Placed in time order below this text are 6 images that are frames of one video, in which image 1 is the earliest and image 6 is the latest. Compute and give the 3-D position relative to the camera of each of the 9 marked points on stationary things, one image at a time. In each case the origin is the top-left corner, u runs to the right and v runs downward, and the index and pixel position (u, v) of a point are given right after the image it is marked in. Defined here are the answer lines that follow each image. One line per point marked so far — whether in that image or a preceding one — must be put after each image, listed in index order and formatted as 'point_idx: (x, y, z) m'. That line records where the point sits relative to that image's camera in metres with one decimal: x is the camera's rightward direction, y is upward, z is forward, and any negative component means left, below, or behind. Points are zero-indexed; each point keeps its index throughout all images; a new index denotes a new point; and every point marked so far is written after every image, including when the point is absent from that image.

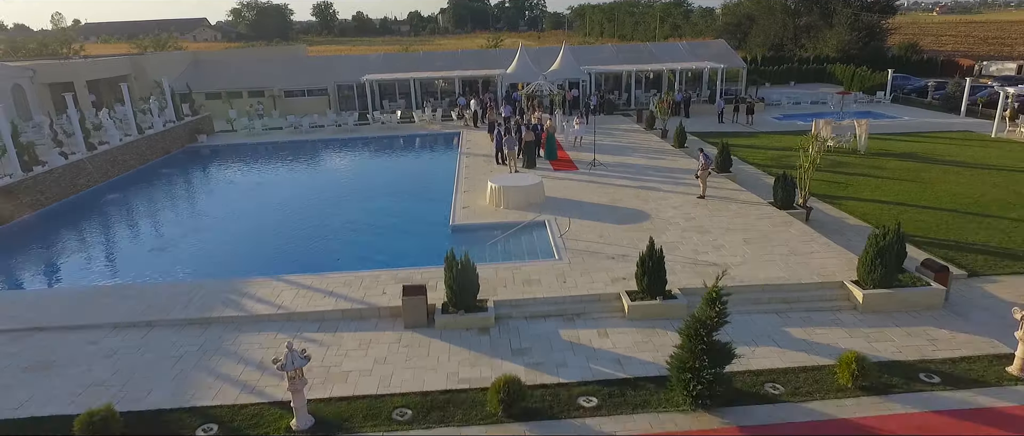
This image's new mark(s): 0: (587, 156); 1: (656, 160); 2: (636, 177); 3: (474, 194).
0: (+2.3, +1.9, +19.2) m
1: (+4.3, +1.7, +18.4) m
2: (+3.3, +1.0, +16.3) m
3: (-0.9, +0.6, +15.4) m
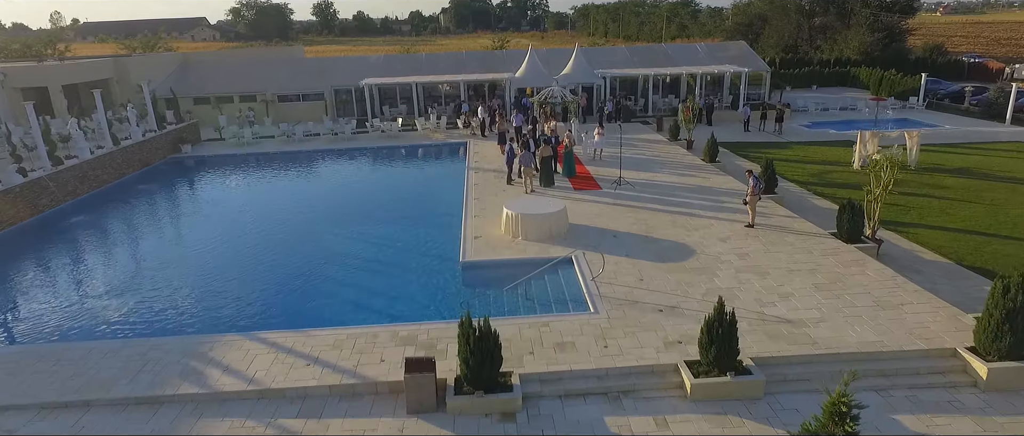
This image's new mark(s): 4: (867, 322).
0: (+2.7, +1.3, +17.3) m
1: (+4.7, +1.0, +16.4) m
2: (+3.7, +0.4, +14.4) m
3: (-0.5, -0.1, +13.4) m
4: (+4.9, -1.4, +8.6) m
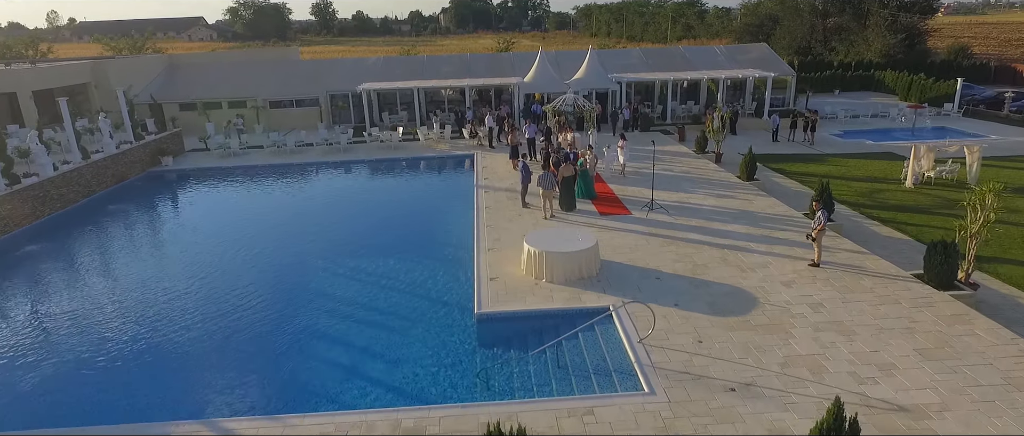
0: (+3.1, +0.6, +15.4) m
1: (+5.0, +0.4, +14.5) m
2: (+4.0, -0.3, +12.5) m
3: (-0.2, -0.7, +11.5) m
4: (+5.3, -2.1, +6.7) m
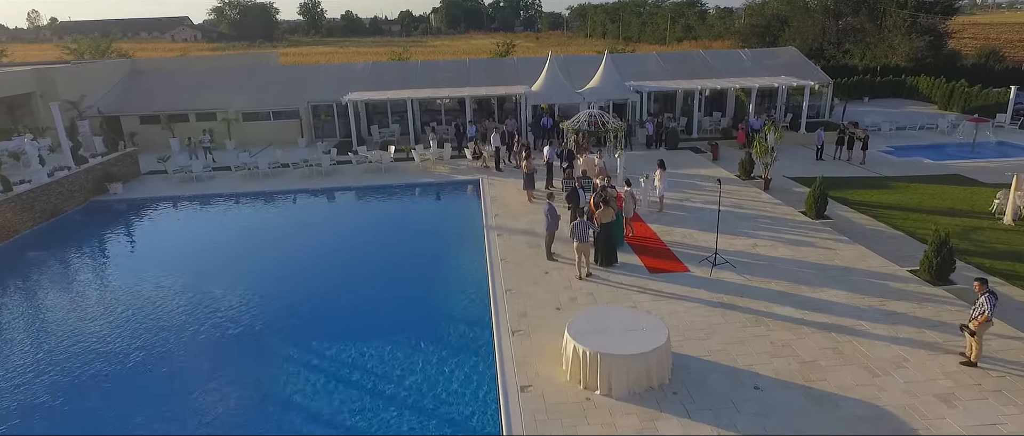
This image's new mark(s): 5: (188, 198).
0: (+3.5, -0.4, +12.4) m
1: (+5.5, -0.6, +11.6) m
2: (+4.5, -1.3, +9.5) m
3: (+0.3, -1.7, +8.4) m
4: (+5.9, -3.1, +3.7) m
5: (-9.3, +0.6, +17.8) m
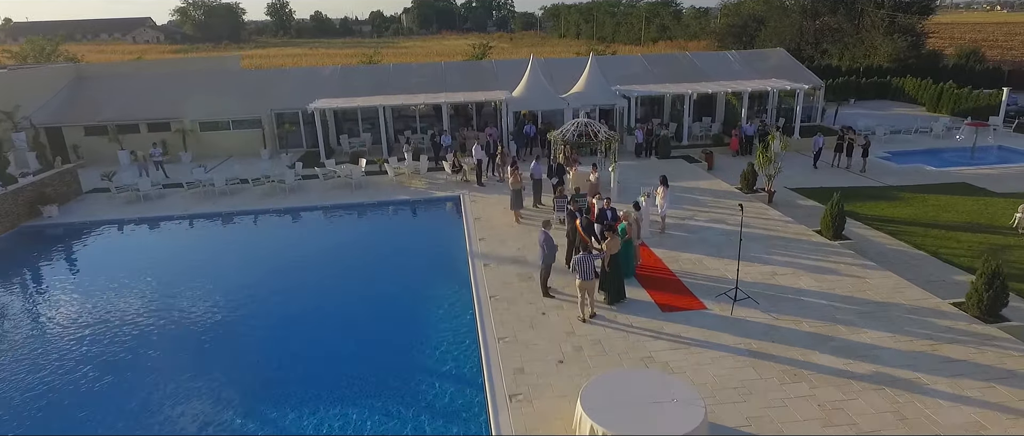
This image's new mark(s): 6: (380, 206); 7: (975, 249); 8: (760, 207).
0: (+3.3, -0.8, +11.1) m
1: (+5.3, -1.0, +10.3) m
2: (+4.4, -1.7, +8.2) m
3: (+0.3, -2.2, +7.0) m
4: (+6.1, -3.5, +2.5) m
5: (-9.7, -0.1, +15.9) m
6: (-3.5, +0.3, +16.6) m
7: (+9.4, -0.6, +12.5) m
8: (+5.8, +0.3, +14.4) m
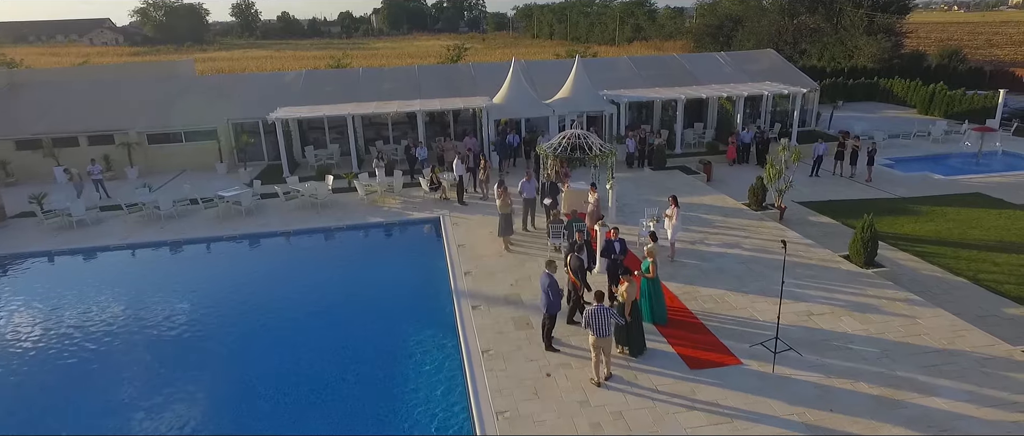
0: (+3.2, -1.3, +9.5) m
1: (+5.2, -1.5, +8.9) m
2: (+4.5, -2.2, +6.7) m
3: (+0.4, -2.7, +5.4) m
4: (+6.4, -3.9, +1.1) m
5: (-10.0, -0.7, +13.8) m
6: (-3.9, -0.2, +14.8) m
7: (+9.2, -1.0, +11.2) m
8: (+5.5, -0.2, +13.0) m
